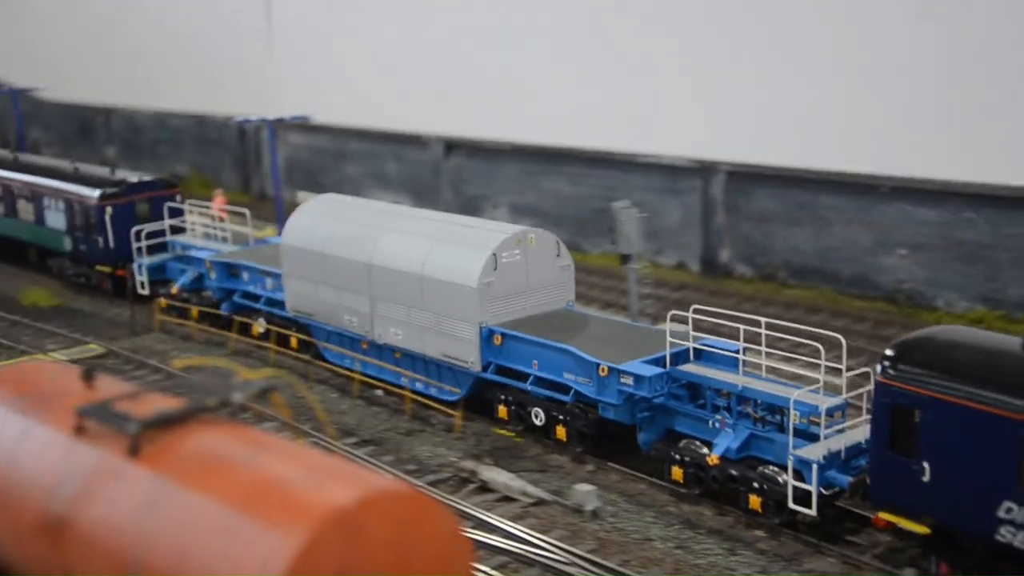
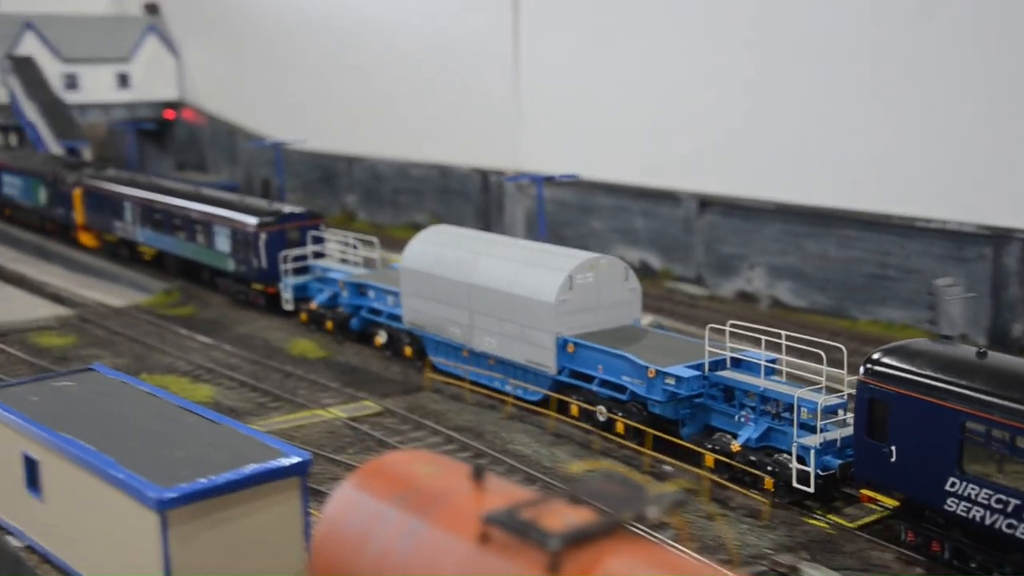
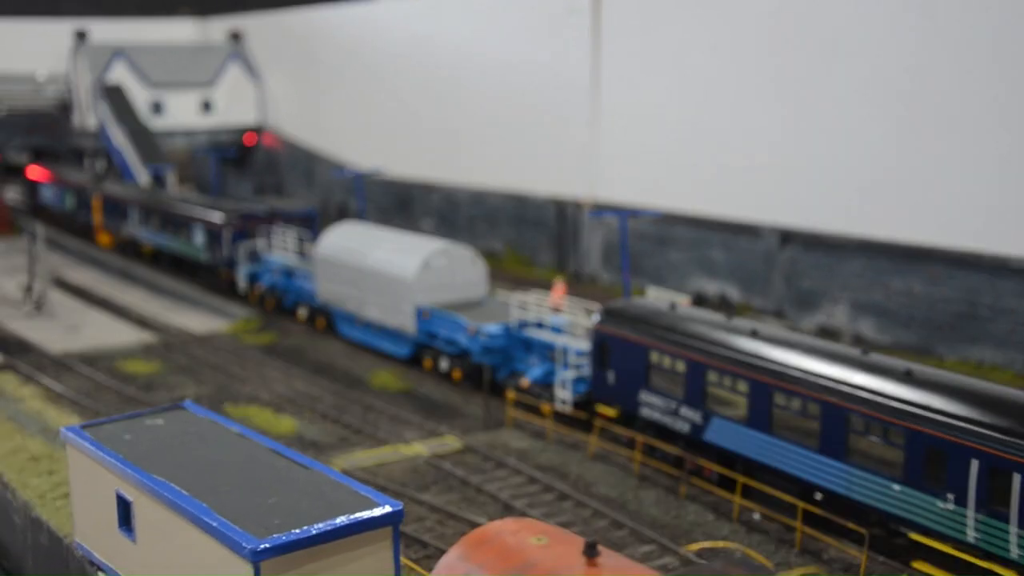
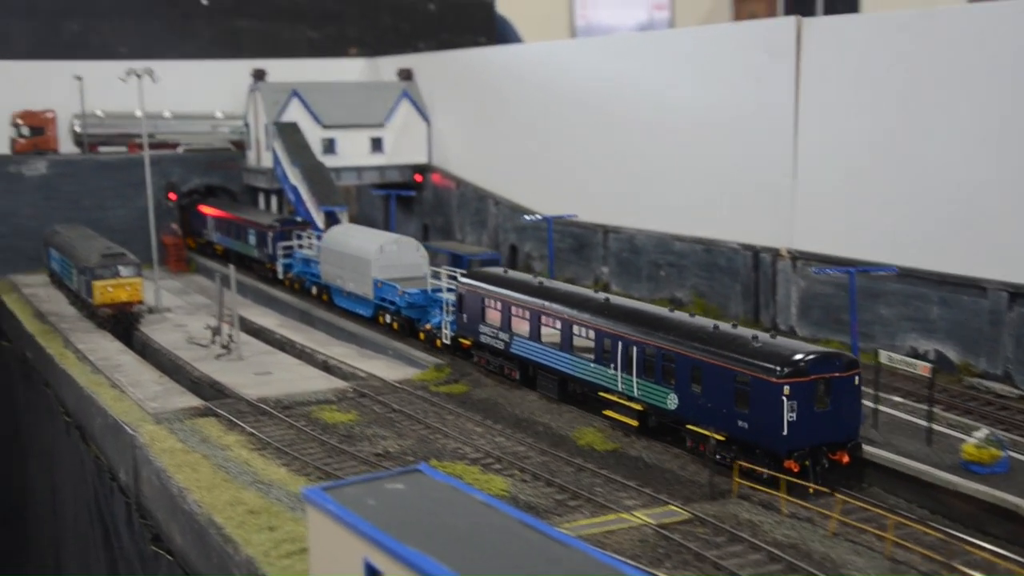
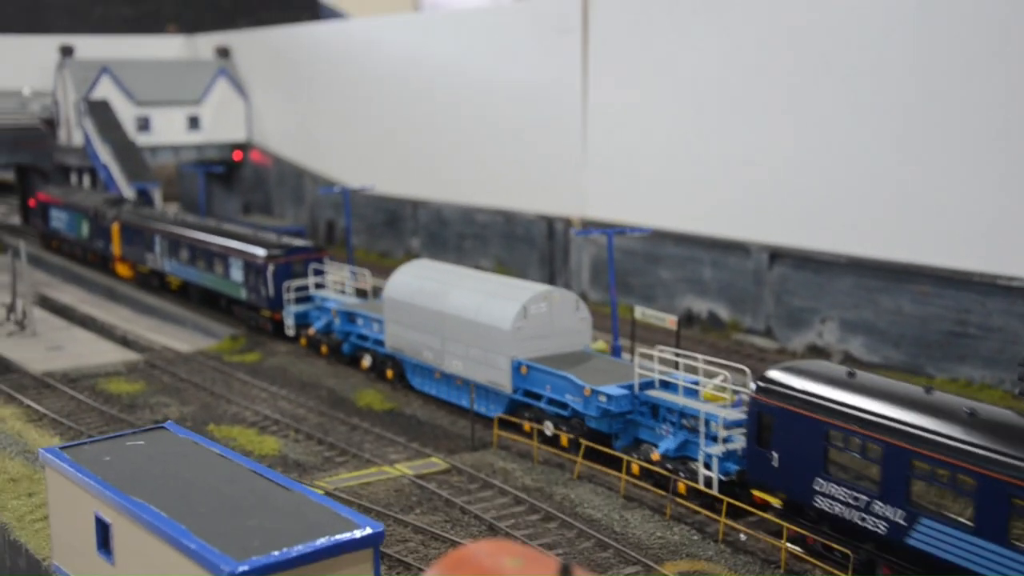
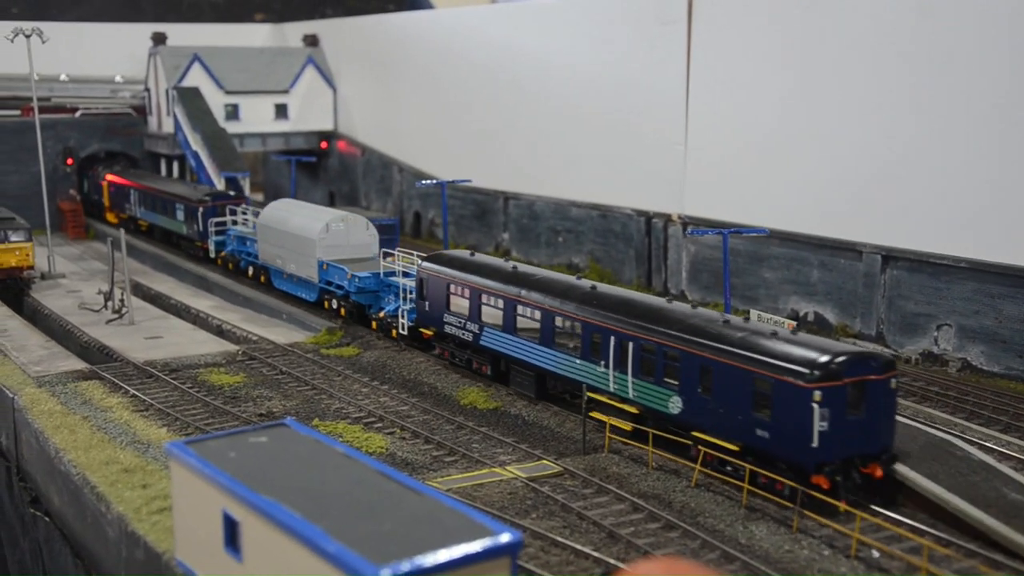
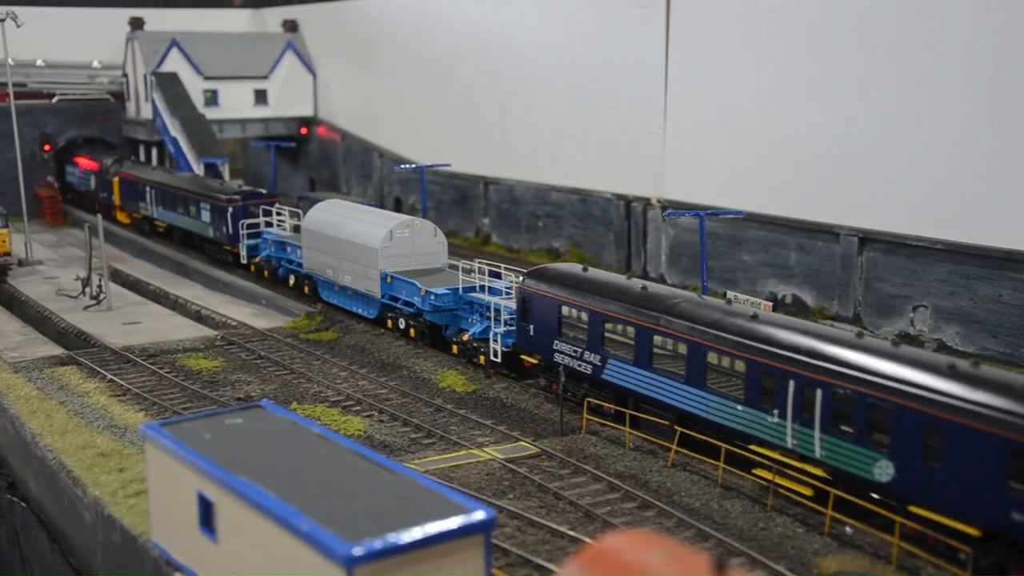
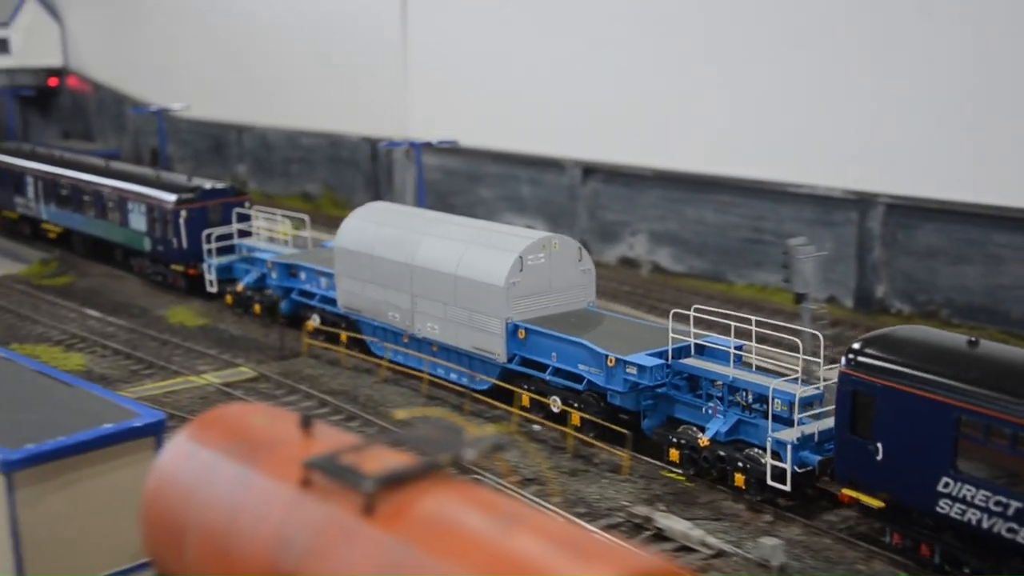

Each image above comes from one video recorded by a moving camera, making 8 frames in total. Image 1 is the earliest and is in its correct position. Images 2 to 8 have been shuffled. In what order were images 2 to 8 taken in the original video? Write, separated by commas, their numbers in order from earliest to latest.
8, 2, 5, 3, 7, 6, 4
